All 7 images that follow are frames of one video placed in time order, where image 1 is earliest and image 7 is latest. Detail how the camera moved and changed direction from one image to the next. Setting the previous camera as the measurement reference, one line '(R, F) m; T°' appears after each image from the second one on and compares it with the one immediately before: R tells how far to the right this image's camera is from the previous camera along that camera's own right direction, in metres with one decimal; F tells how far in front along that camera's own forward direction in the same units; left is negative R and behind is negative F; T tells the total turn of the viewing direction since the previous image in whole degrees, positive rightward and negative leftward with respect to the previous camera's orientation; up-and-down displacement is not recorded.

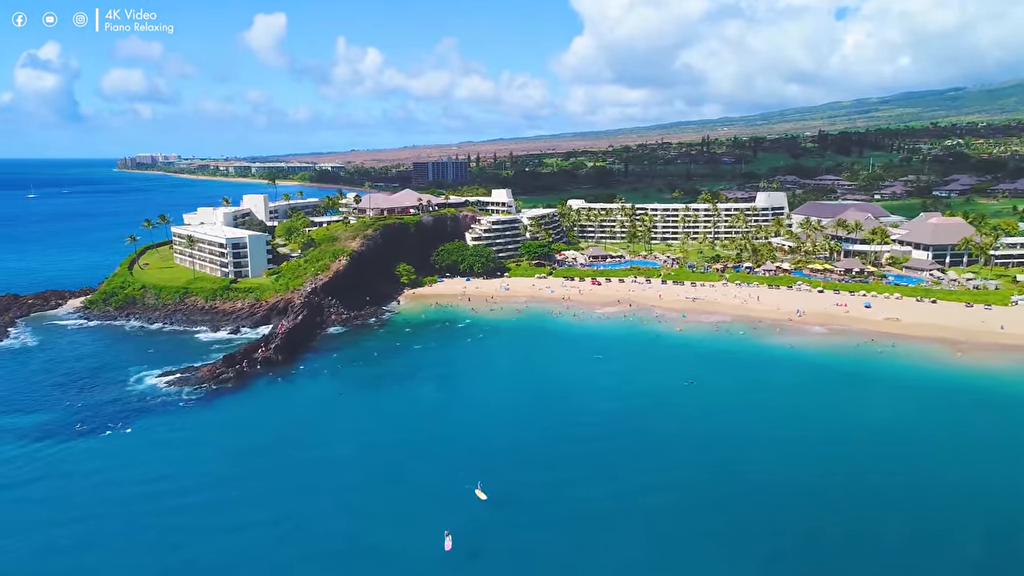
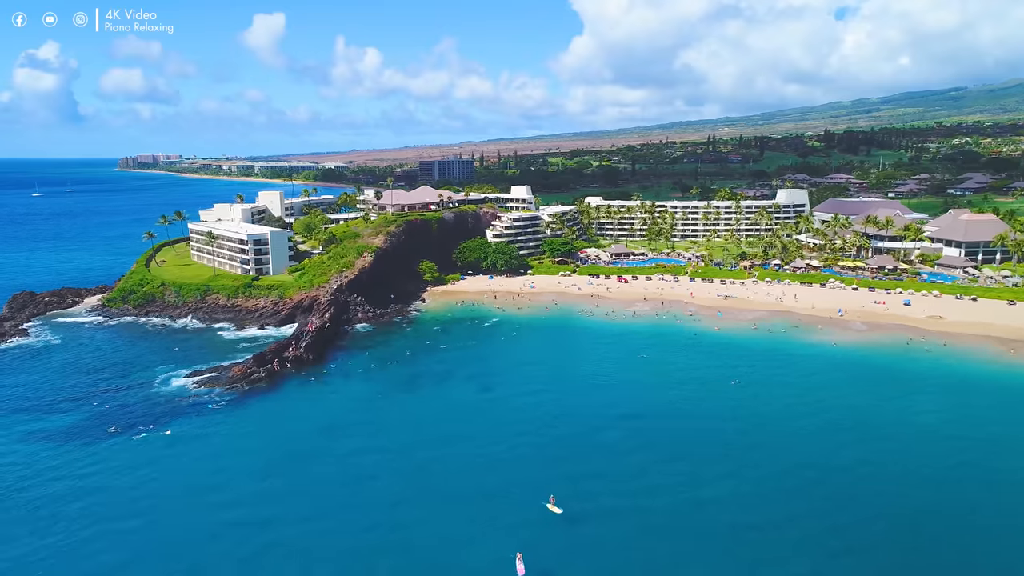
(-4.4, +2.4) m; 0°
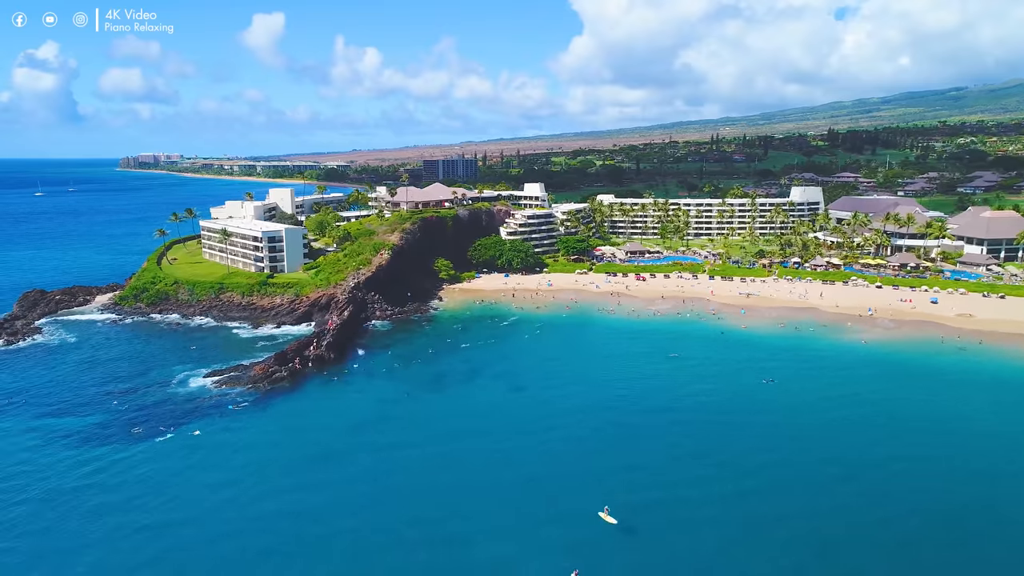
(-2.9, +1.6) m; 0°
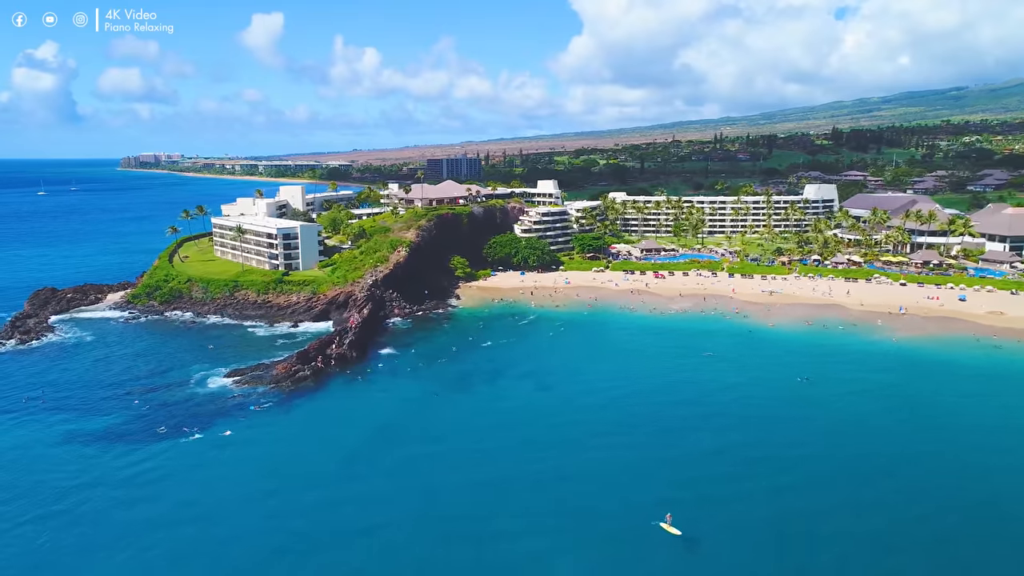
(-2.9, +1.6) m; 0°
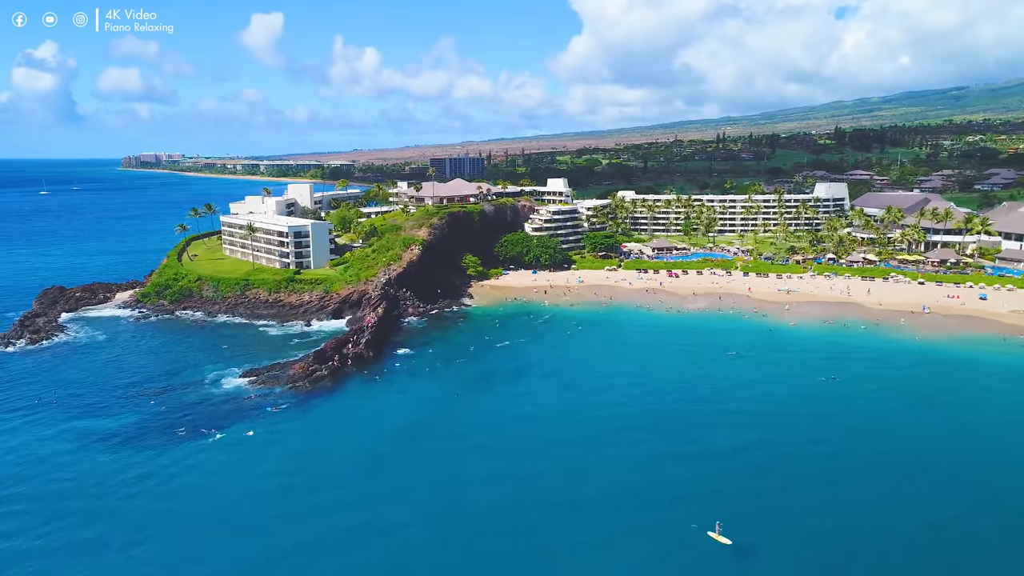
(-2.1, +1.1) m; 0°
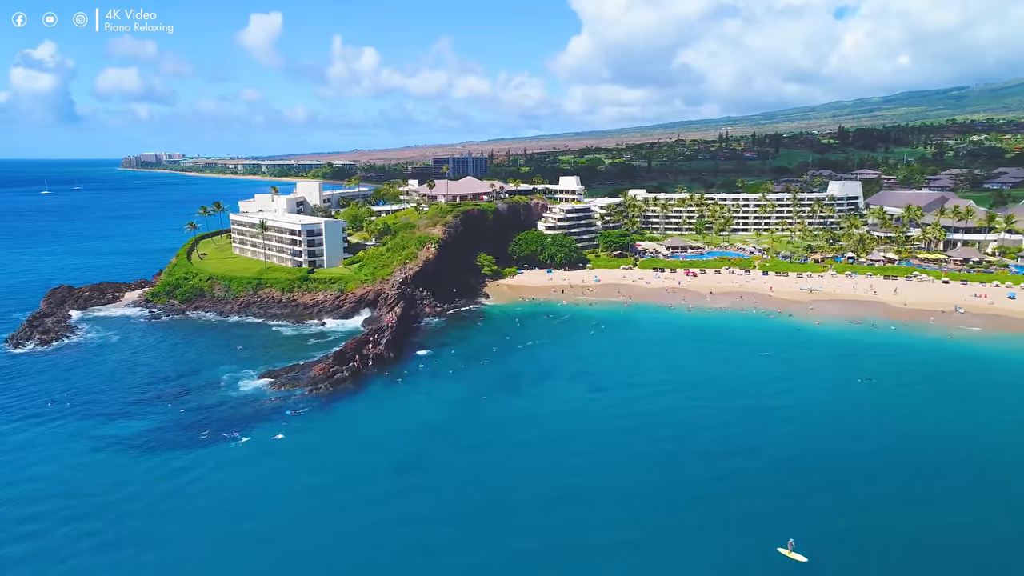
(-2.6, +1.8) m; 0°
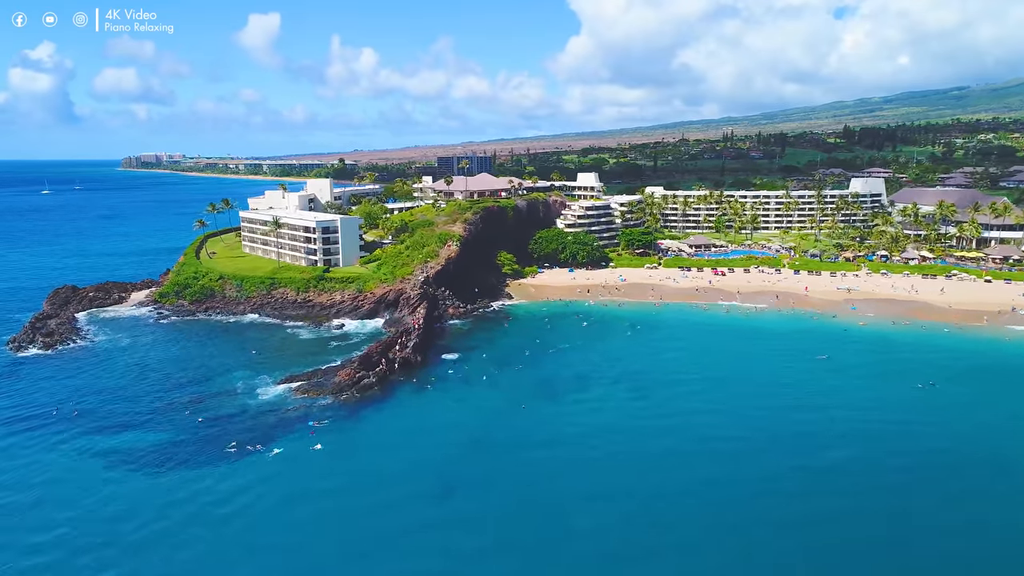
(-3.5, +4.0) m; 0°
